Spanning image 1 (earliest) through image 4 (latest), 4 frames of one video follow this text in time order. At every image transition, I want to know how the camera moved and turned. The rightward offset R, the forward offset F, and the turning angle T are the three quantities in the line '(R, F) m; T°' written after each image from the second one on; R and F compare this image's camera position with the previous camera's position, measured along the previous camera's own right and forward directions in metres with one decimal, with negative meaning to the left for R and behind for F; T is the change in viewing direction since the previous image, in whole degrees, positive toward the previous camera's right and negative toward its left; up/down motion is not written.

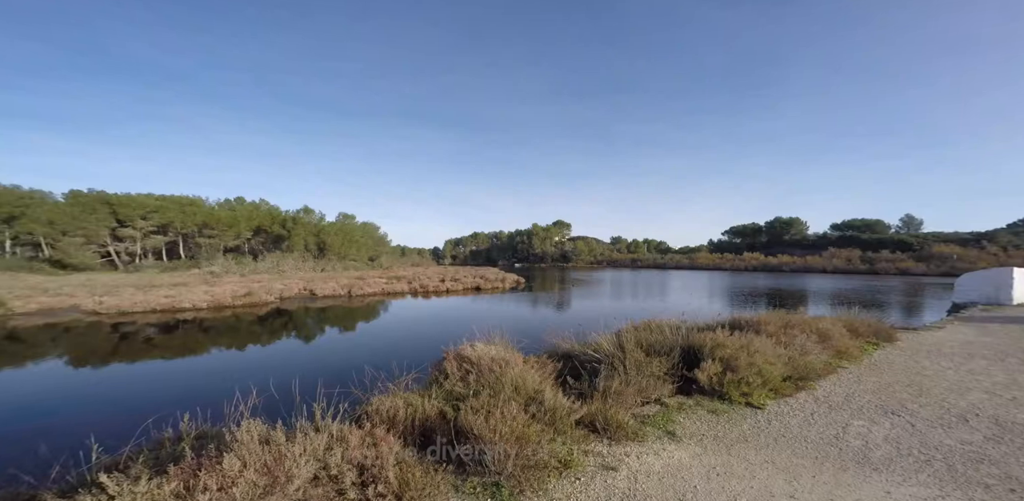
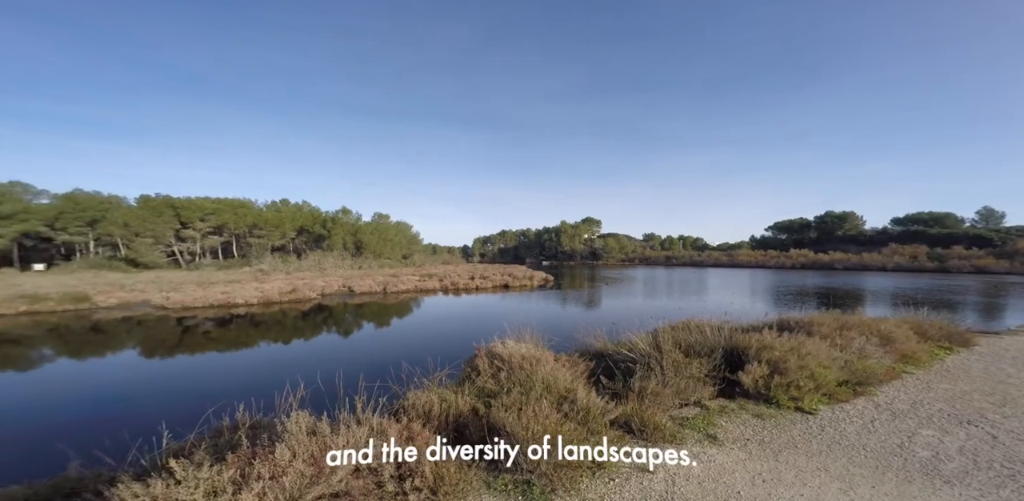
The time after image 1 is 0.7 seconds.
(+0.1, +0.4) m; -4°
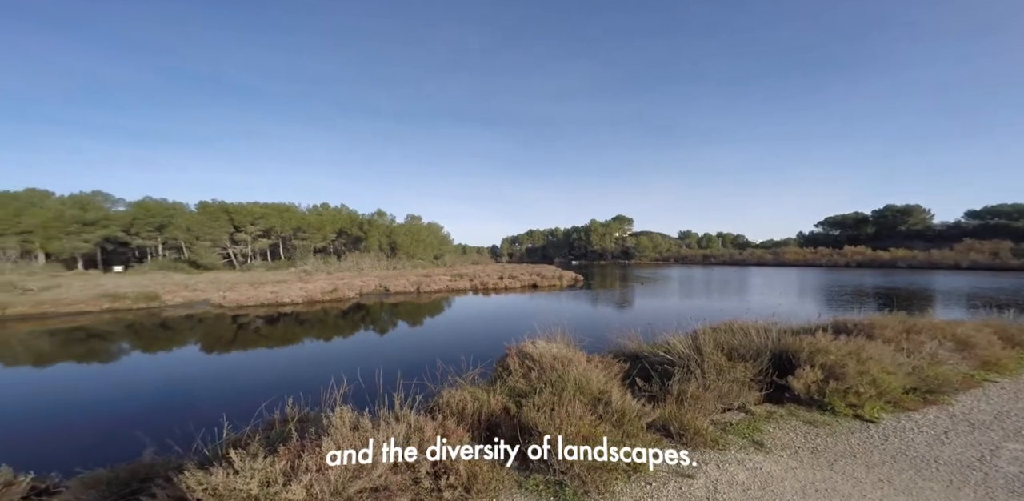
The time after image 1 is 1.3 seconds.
(+0.1, +0.3) m; -4°
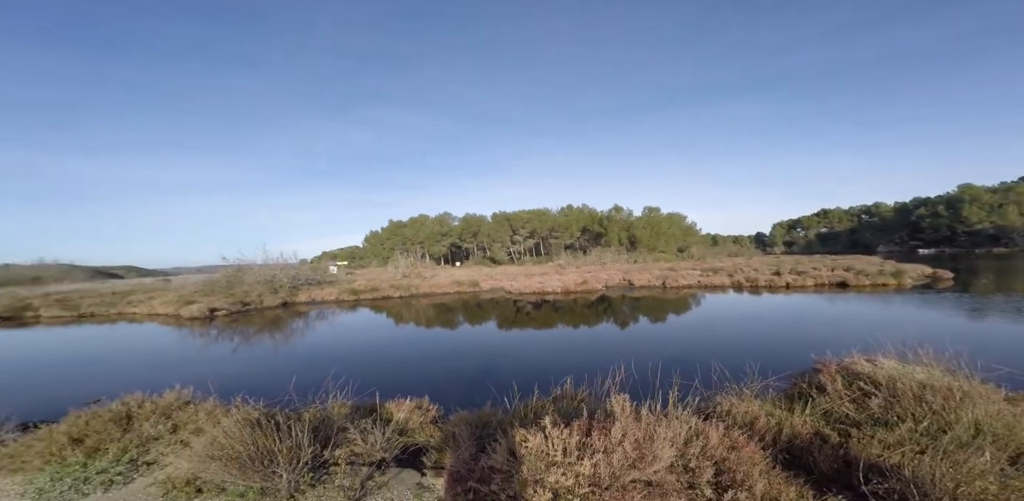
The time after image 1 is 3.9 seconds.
(-1.8, +0.2) m; -30°
